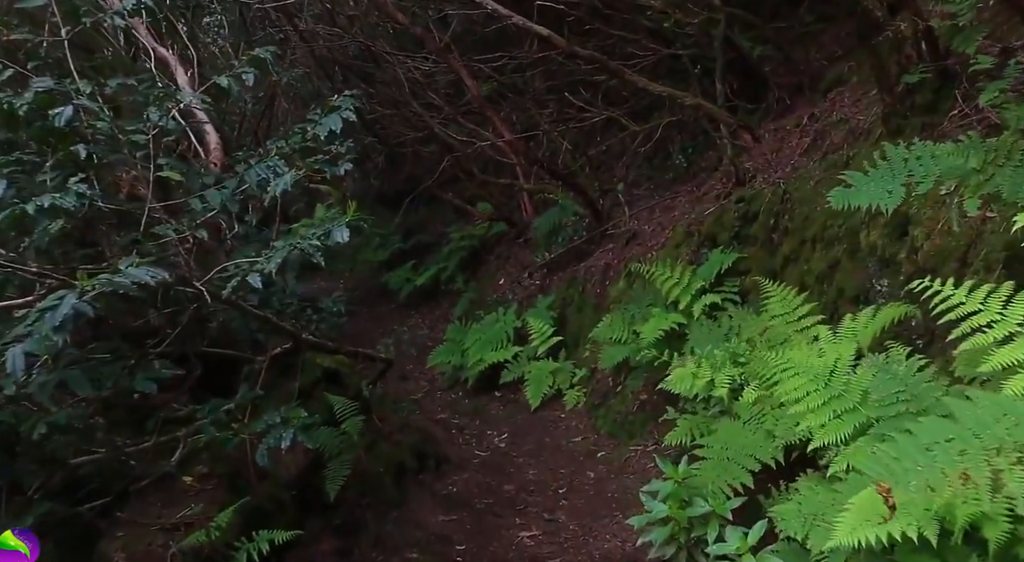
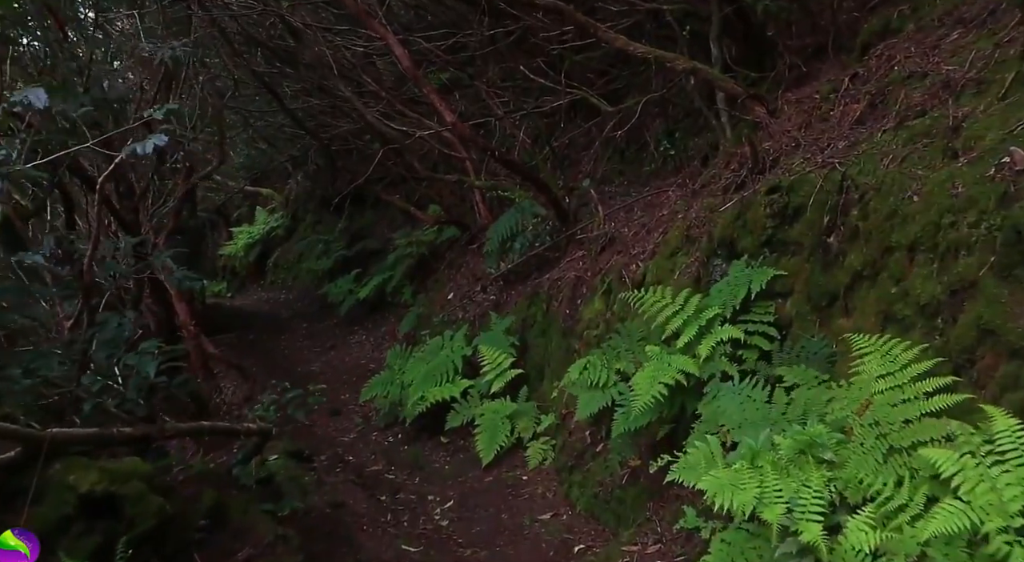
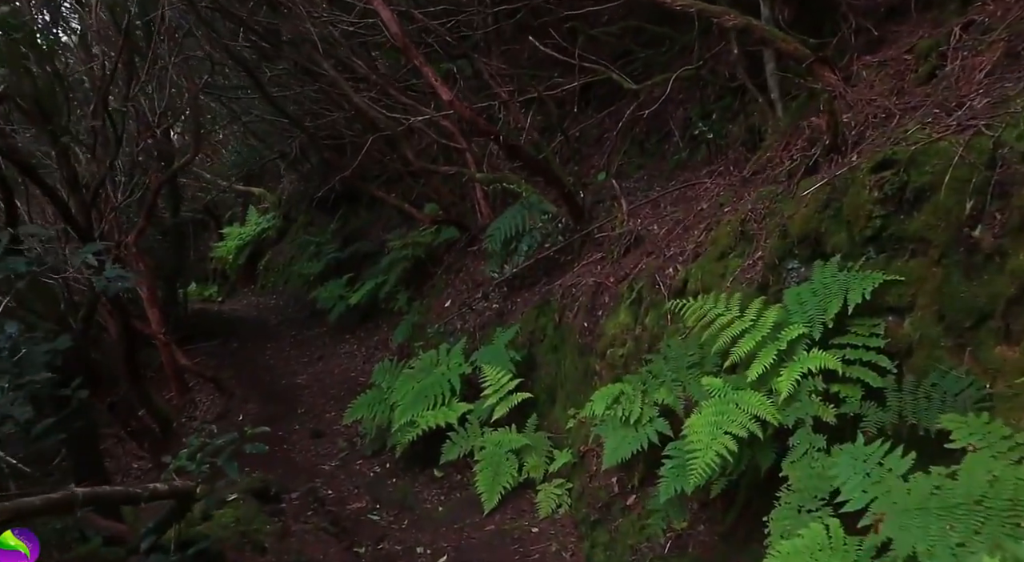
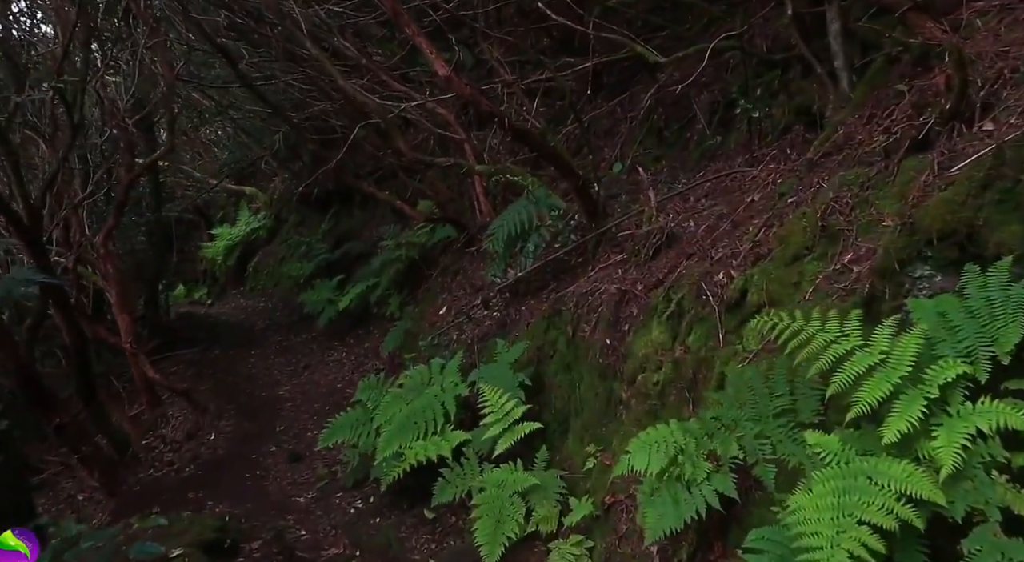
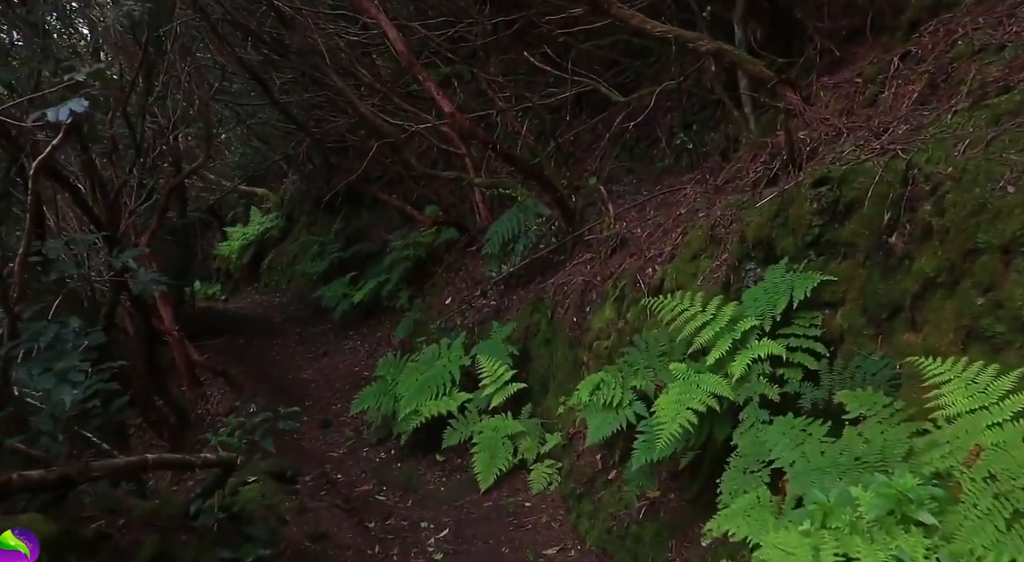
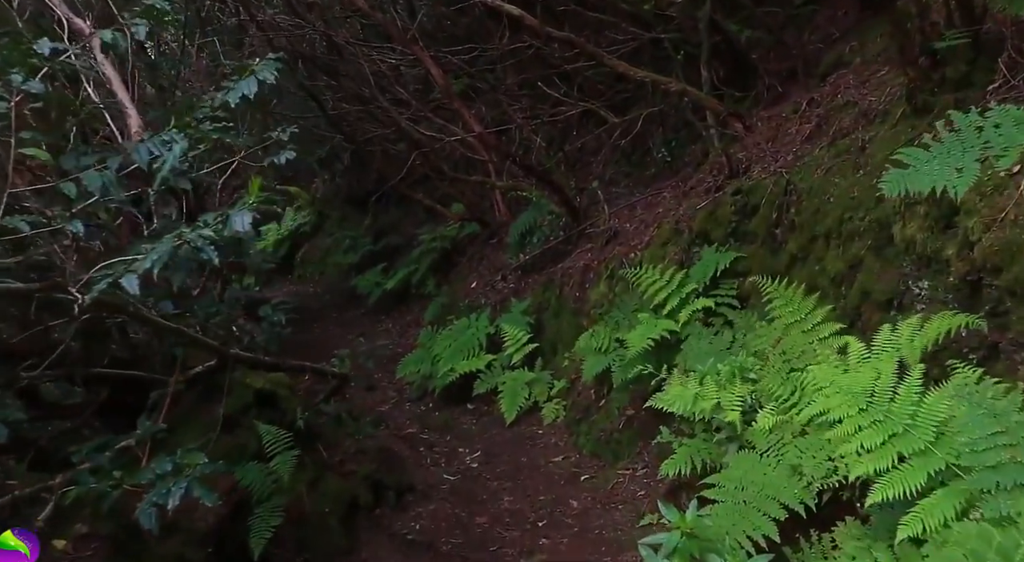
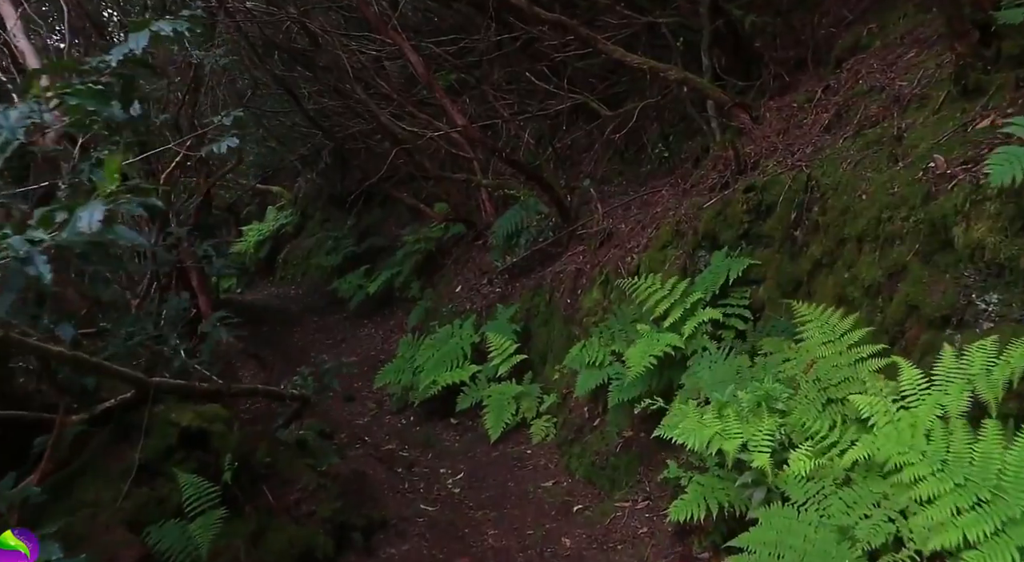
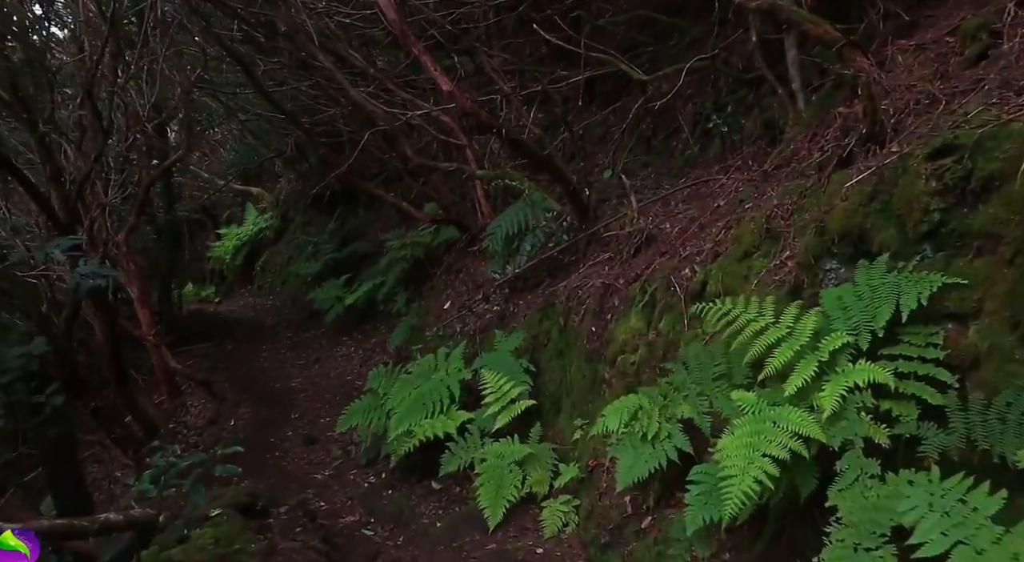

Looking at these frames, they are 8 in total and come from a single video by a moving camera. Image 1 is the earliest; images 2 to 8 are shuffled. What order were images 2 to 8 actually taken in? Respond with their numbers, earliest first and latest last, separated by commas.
6, 7, 2, 5, 3, 8, 4
